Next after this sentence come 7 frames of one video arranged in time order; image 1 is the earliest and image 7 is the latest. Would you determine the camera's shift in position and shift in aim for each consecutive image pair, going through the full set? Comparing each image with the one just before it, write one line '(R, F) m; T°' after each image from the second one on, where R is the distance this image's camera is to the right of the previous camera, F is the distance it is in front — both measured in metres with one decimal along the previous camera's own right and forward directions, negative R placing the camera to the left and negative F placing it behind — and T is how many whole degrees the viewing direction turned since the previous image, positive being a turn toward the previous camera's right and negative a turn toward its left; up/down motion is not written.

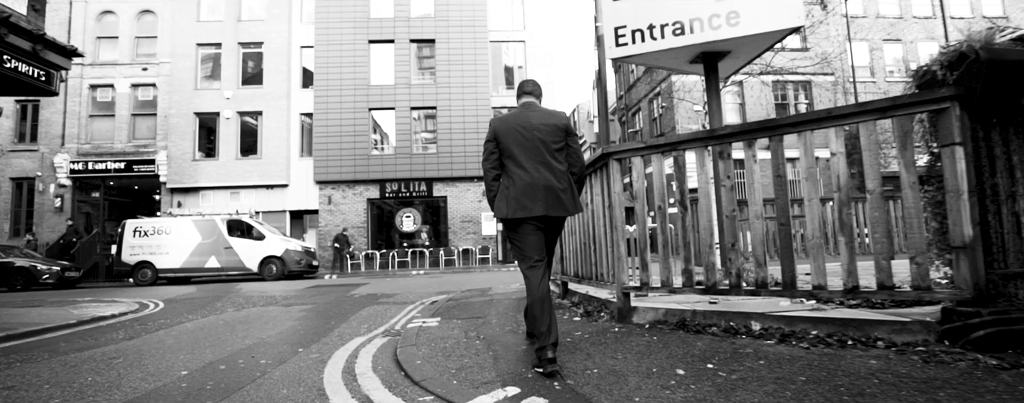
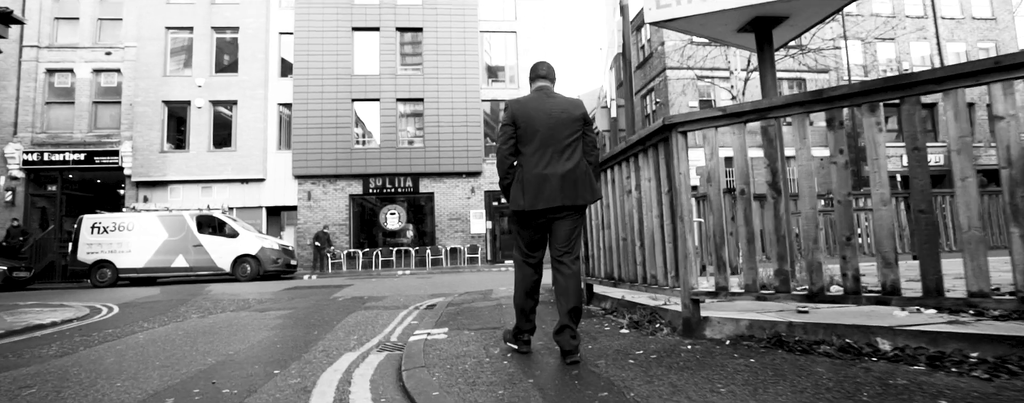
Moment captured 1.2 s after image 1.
(-0.4, +0.9) m; +2°
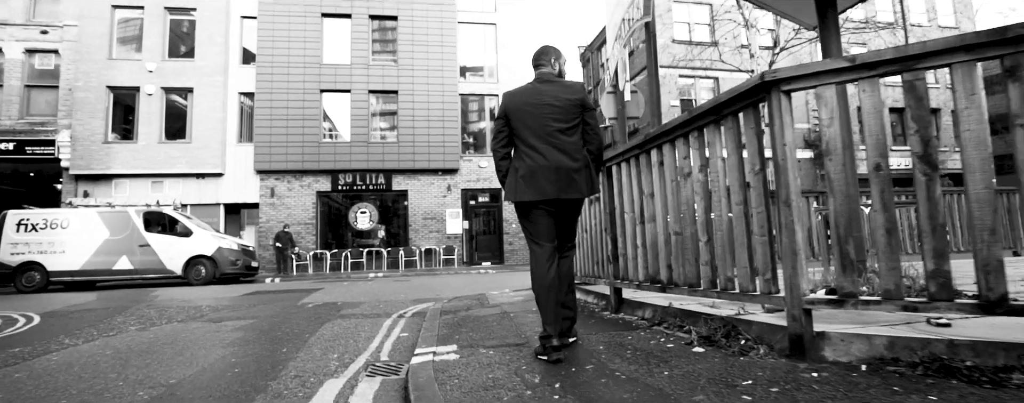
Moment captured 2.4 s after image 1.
(-0.4, +0.9) m; +4°
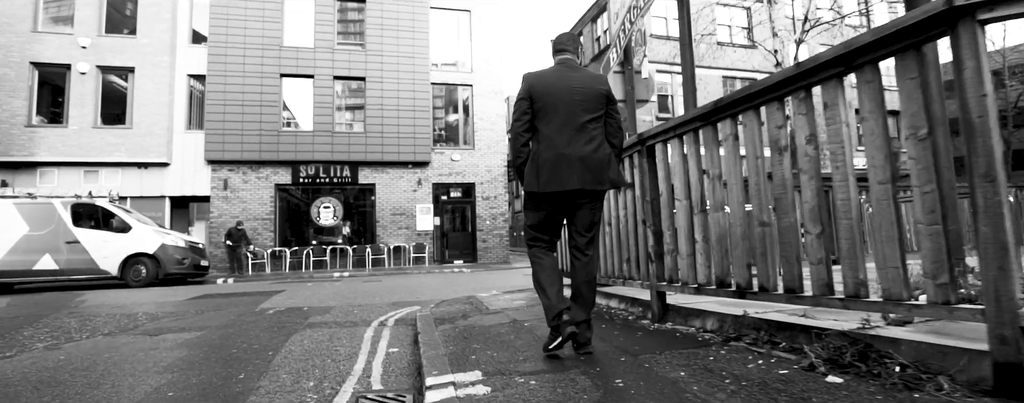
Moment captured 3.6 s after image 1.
(-0.5, +0.9) m; +4°
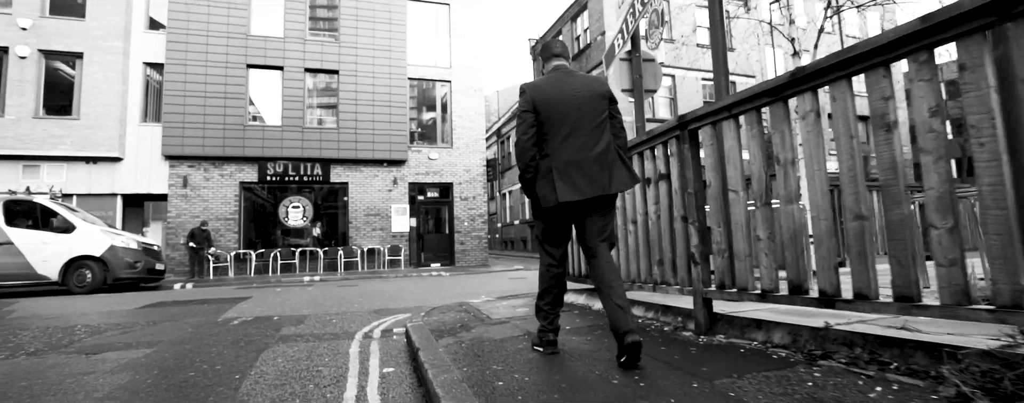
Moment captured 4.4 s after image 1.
(-0.3, +0.6) m; +3°
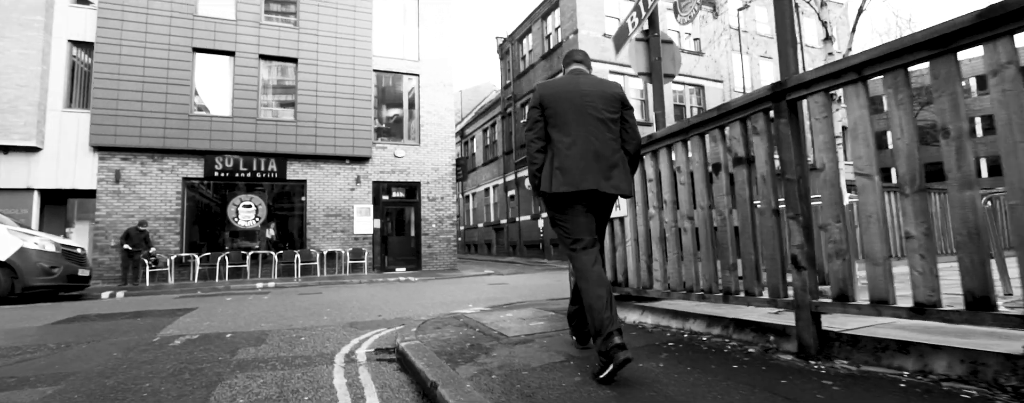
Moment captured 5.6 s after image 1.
(-0.5, +0.8) m; +5°
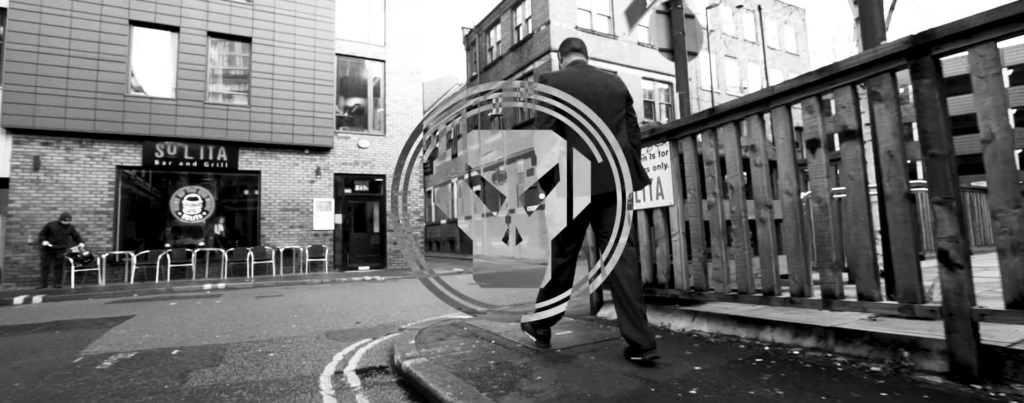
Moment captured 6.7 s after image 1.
(-0.5, +0.7) m; +5°
